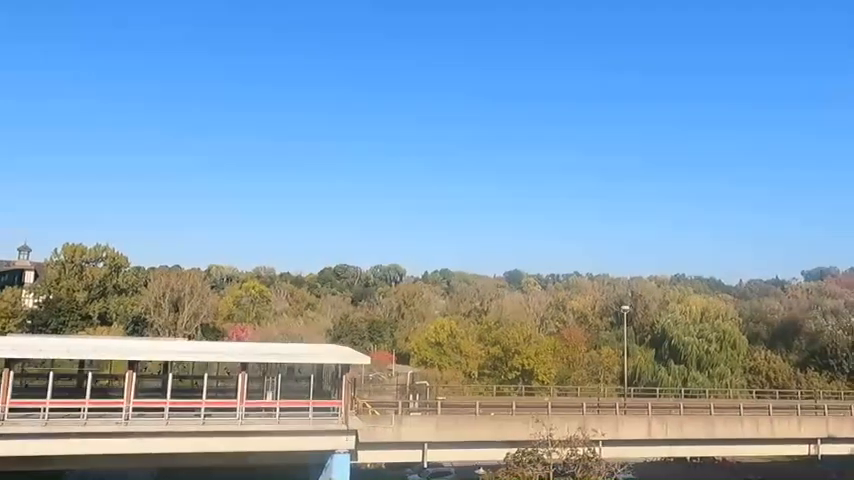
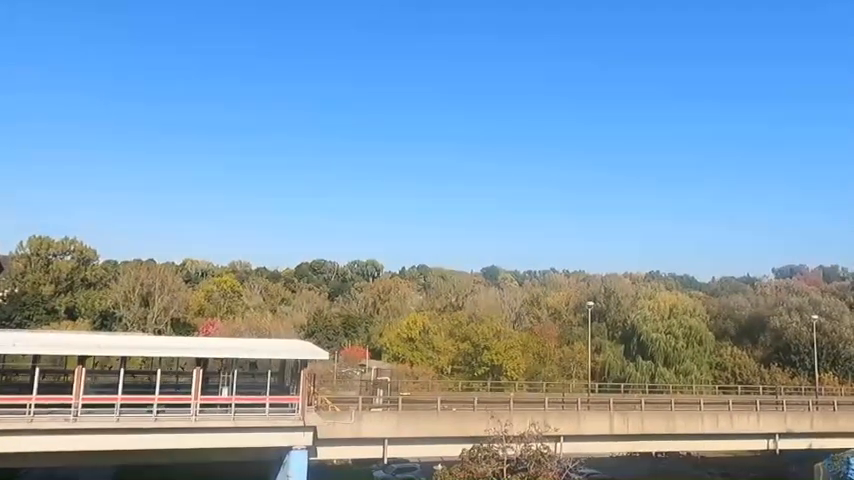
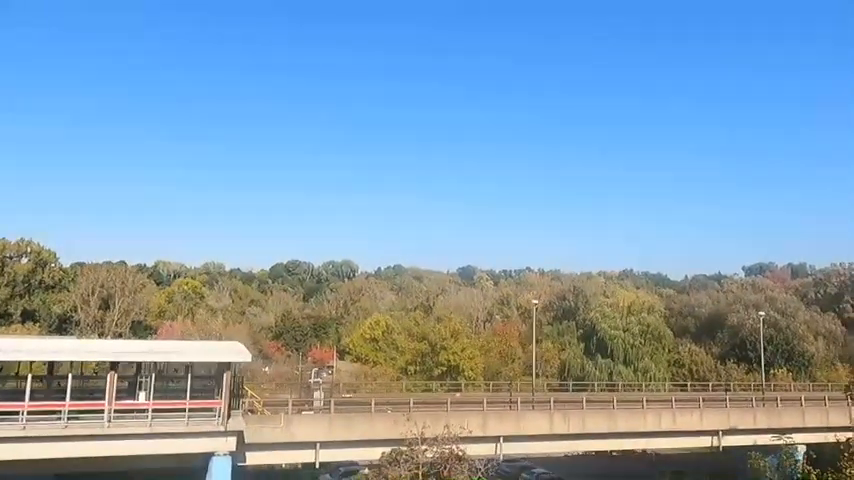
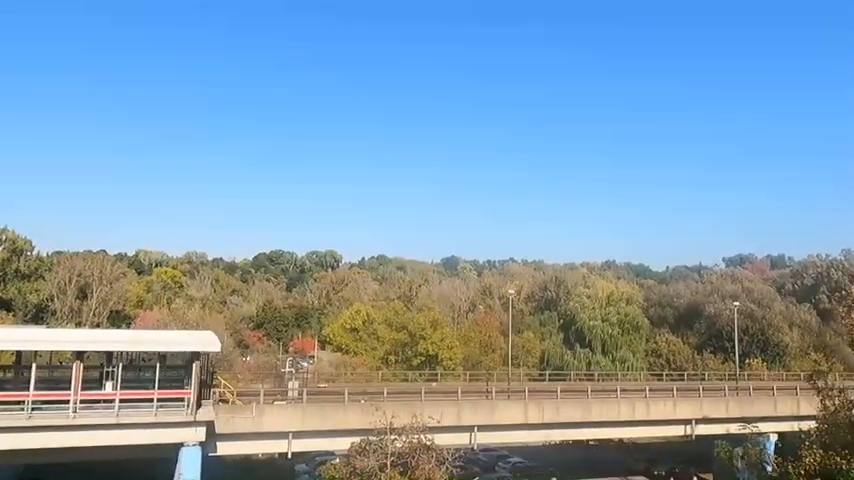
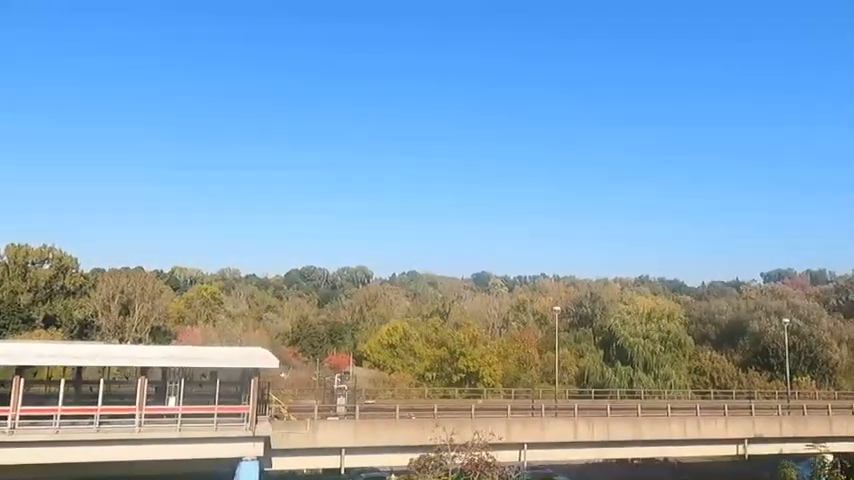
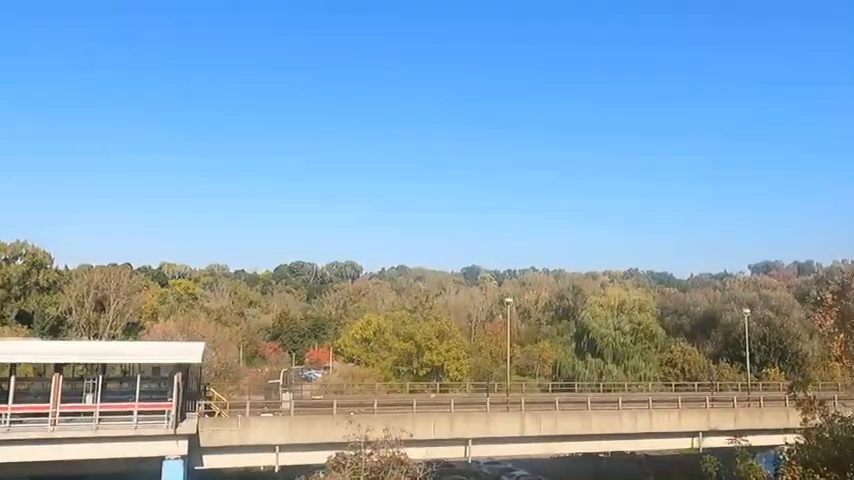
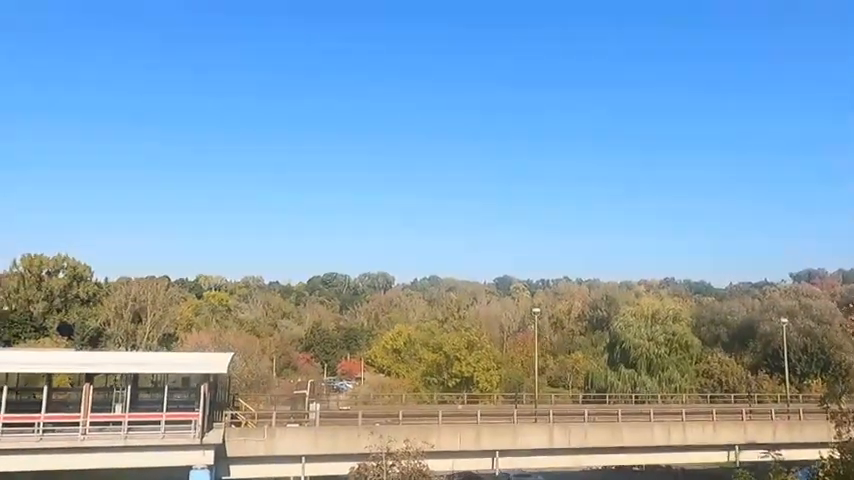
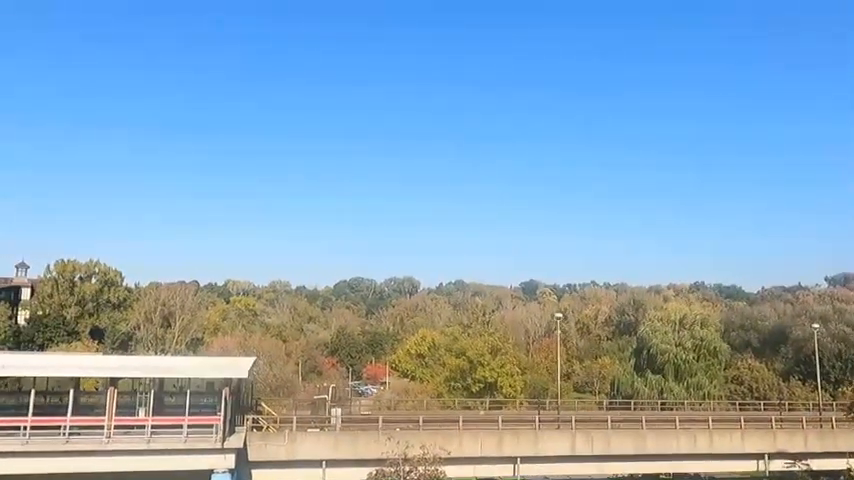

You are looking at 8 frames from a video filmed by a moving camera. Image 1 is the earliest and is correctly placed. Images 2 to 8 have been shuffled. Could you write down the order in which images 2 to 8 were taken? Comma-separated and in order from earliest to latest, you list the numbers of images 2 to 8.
2, 5, 3, 4, 6, 7, 8
